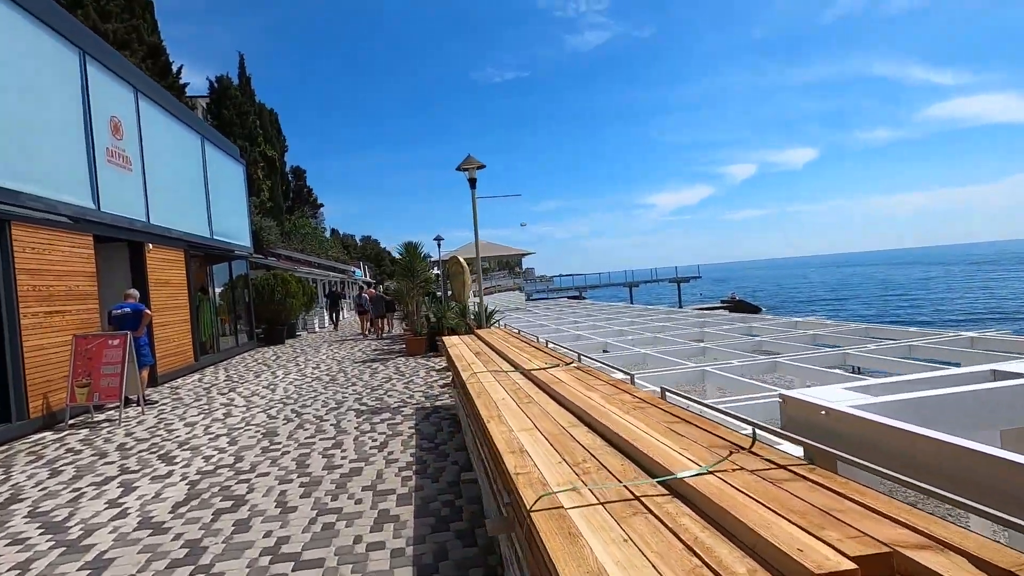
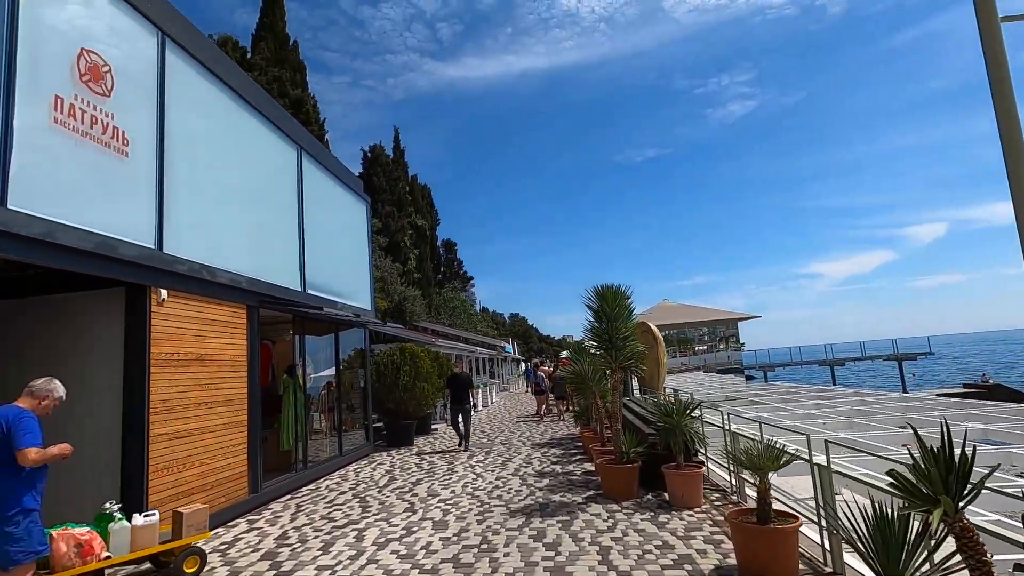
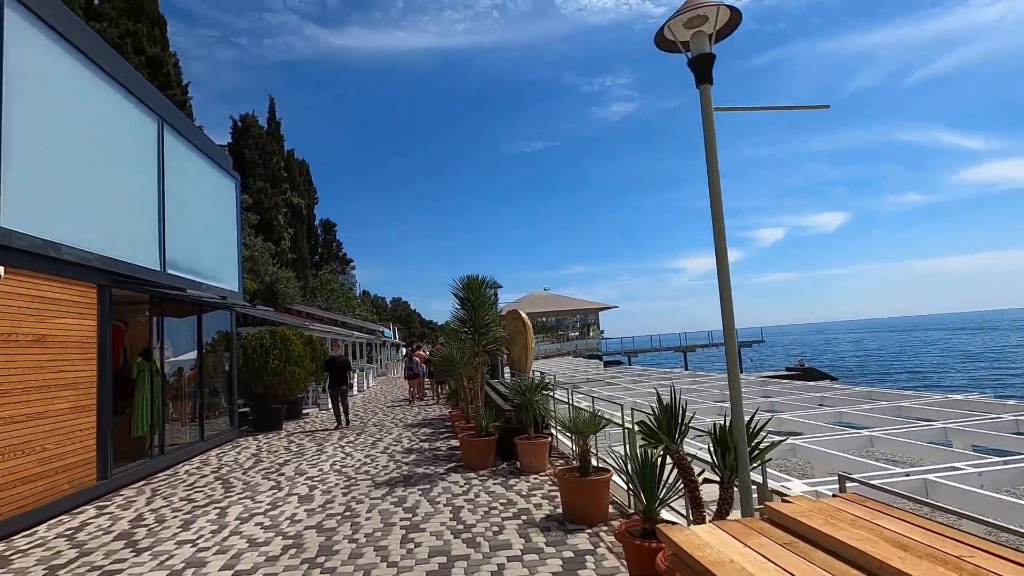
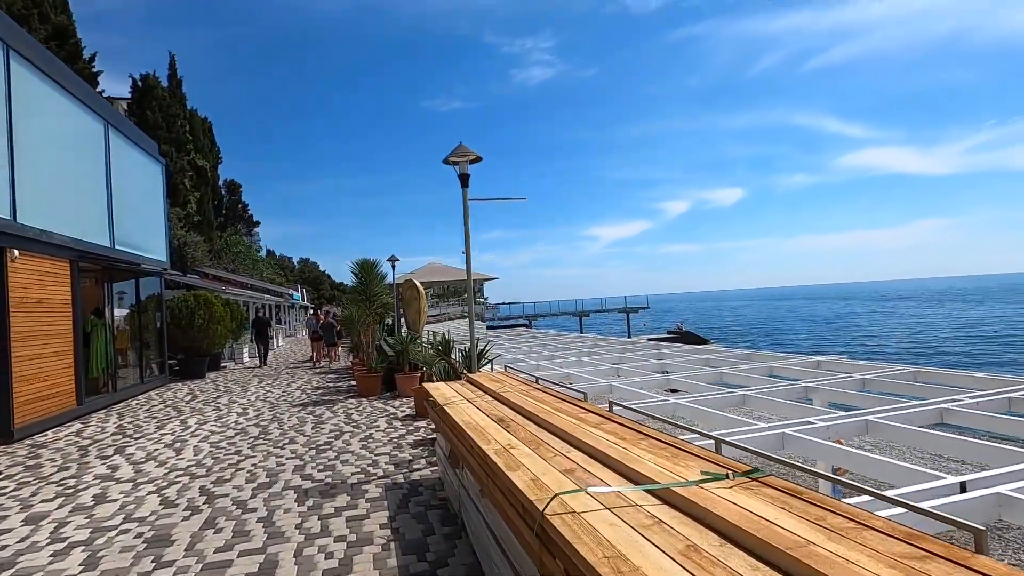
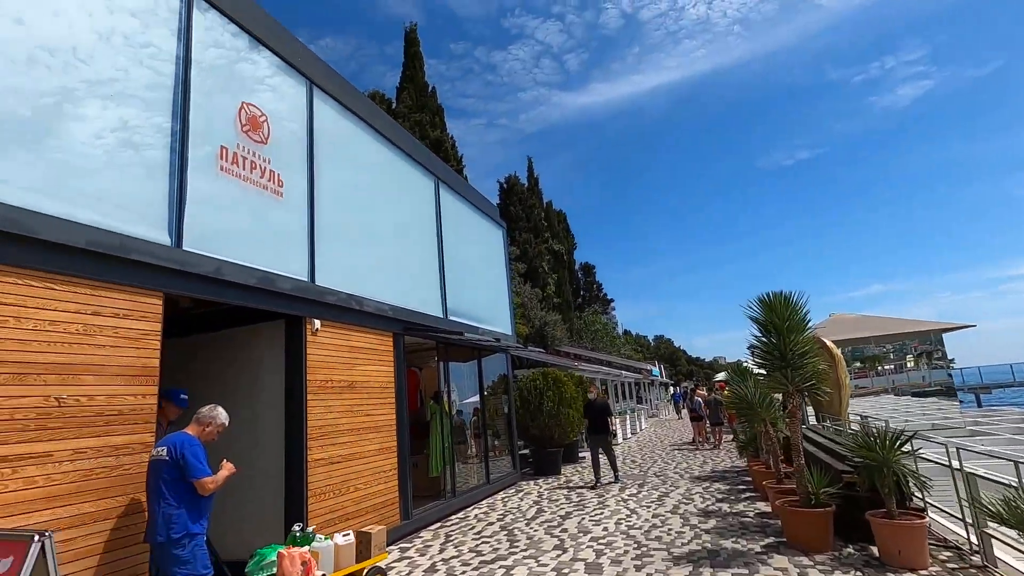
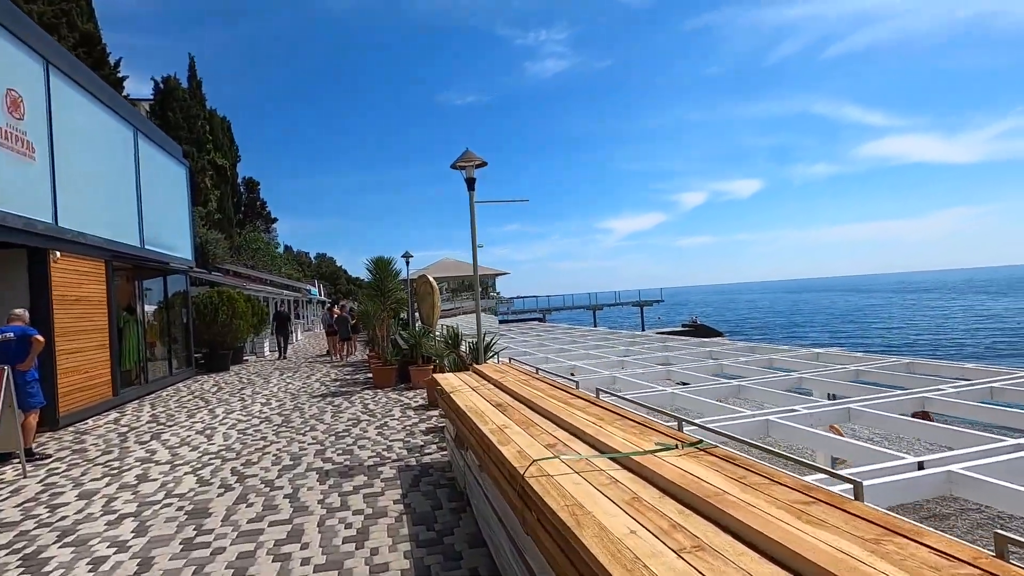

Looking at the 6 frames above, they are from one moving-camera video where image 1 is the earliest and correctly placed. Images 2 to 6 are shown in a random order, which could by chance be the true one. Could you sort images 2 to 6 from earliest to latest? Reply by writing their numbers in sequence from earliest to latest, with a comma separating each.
6, 4, 3, 2, 5
